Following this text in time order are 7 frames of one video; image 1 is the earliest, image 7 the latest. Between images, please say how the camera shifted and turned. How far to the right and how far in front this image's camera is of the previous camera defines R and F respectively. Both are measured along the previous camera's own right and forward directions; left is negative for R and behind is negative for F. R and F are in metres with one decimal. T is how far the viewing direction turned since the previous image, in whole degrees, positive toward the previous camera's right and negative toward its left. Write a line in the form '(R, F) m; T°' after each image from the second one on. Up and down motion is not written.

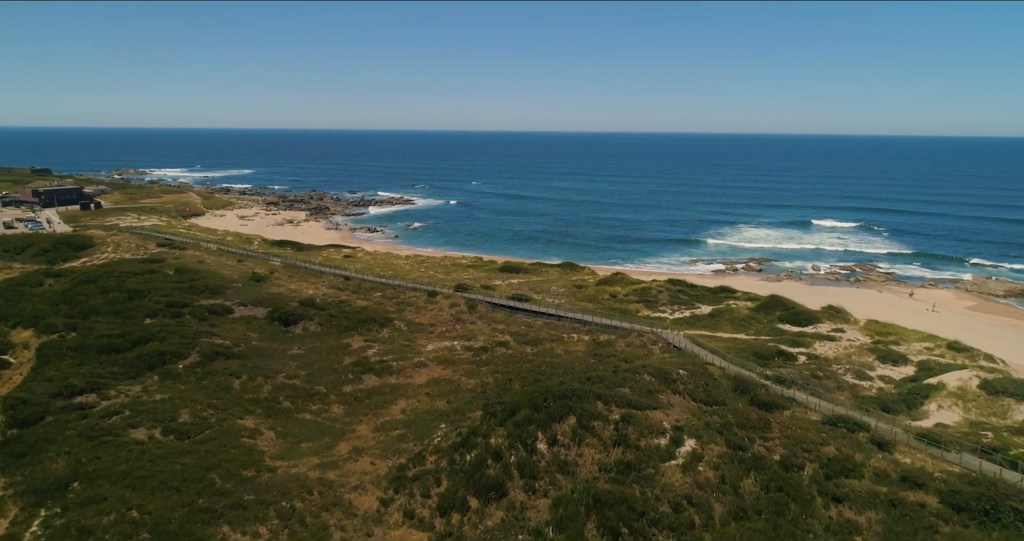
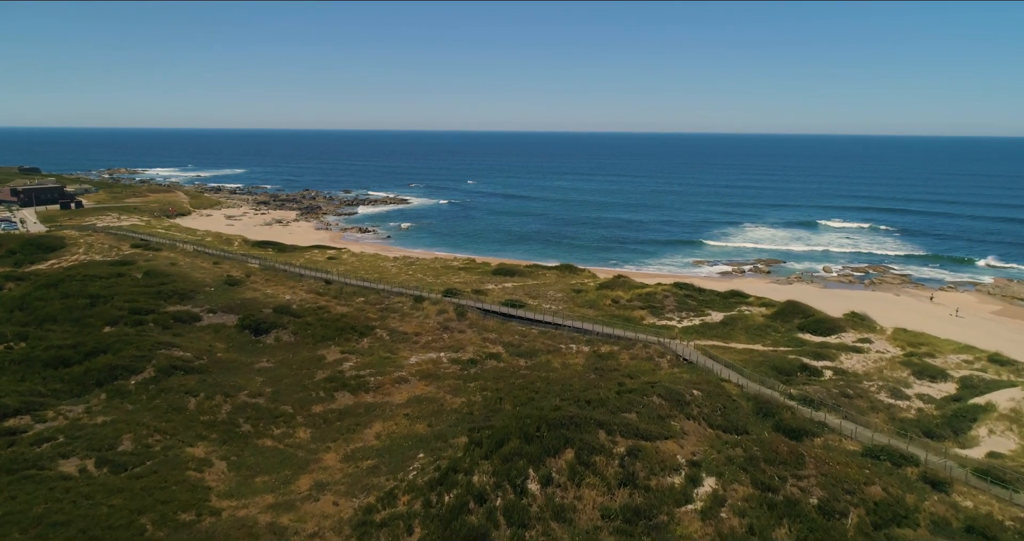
(+0.4, +3.9) m; 0°
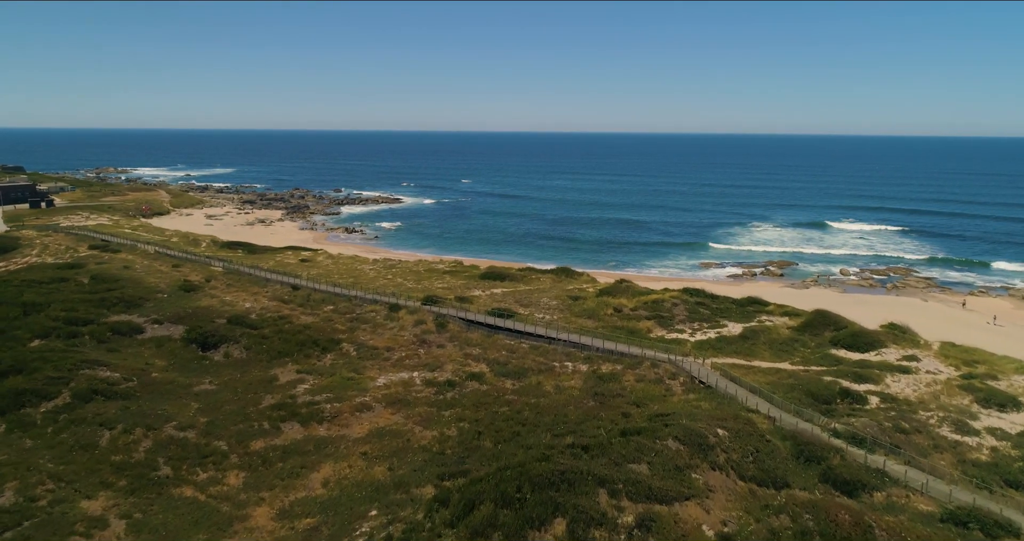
(+0.7, +5.4) m; 0°
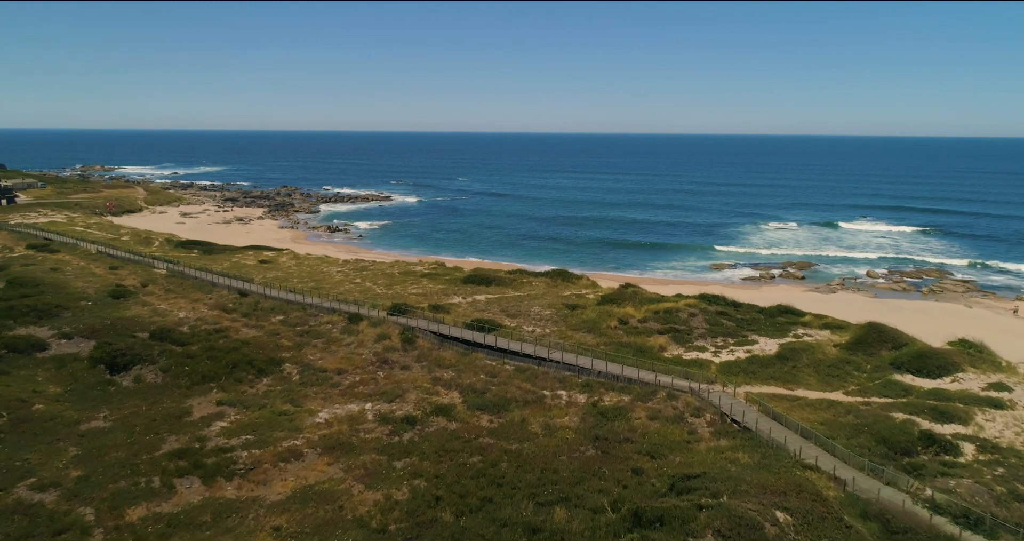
(+0.8, +6.7) m; 0°
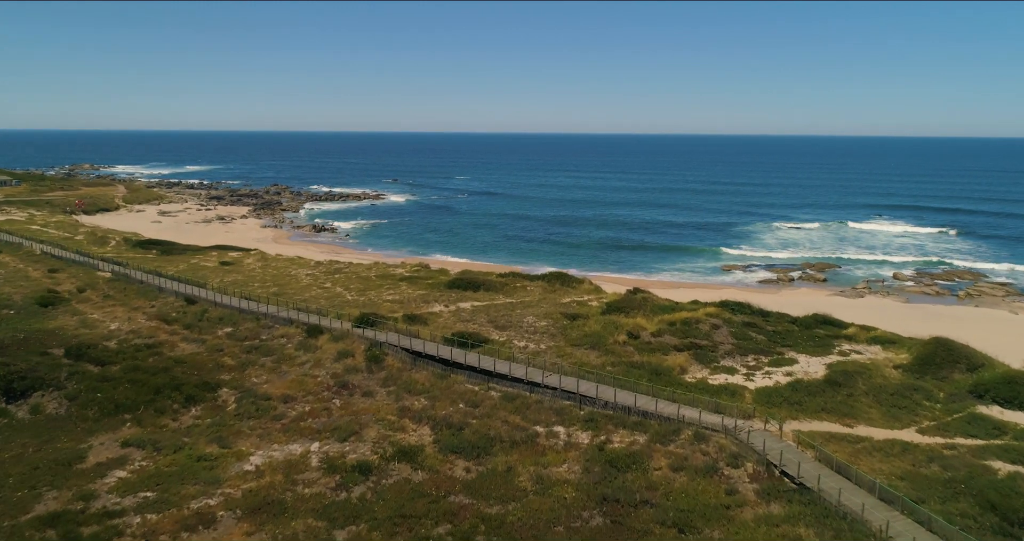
(+0.5, +5.3) m; 0°
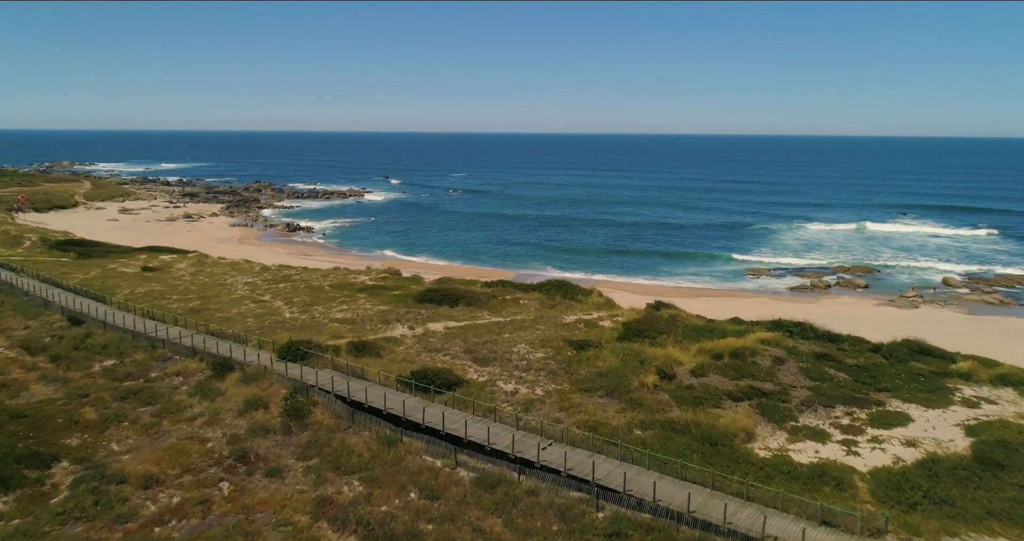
(+0.4, +7.9) m; 0°
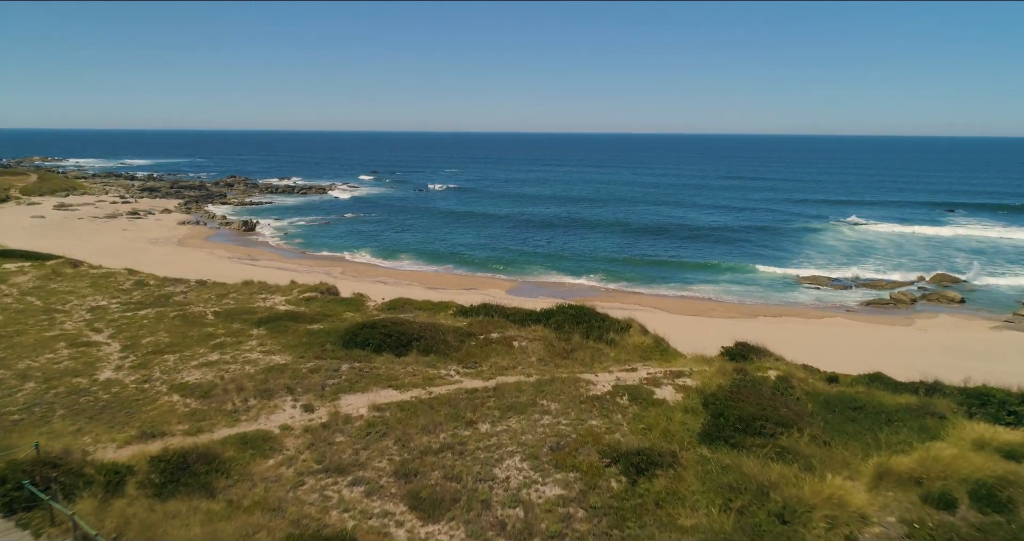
(+0.3, +11.2) m; 0°
